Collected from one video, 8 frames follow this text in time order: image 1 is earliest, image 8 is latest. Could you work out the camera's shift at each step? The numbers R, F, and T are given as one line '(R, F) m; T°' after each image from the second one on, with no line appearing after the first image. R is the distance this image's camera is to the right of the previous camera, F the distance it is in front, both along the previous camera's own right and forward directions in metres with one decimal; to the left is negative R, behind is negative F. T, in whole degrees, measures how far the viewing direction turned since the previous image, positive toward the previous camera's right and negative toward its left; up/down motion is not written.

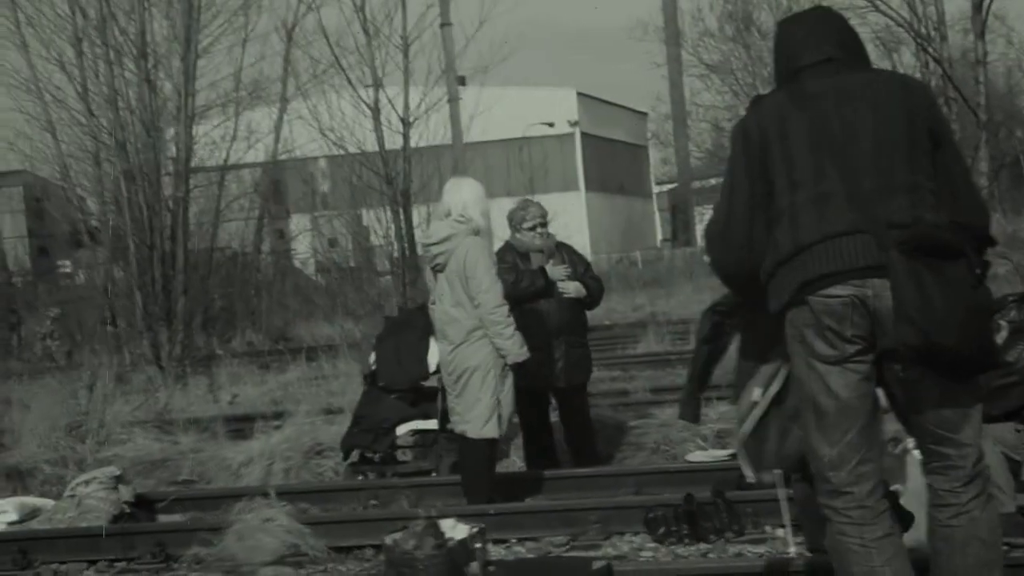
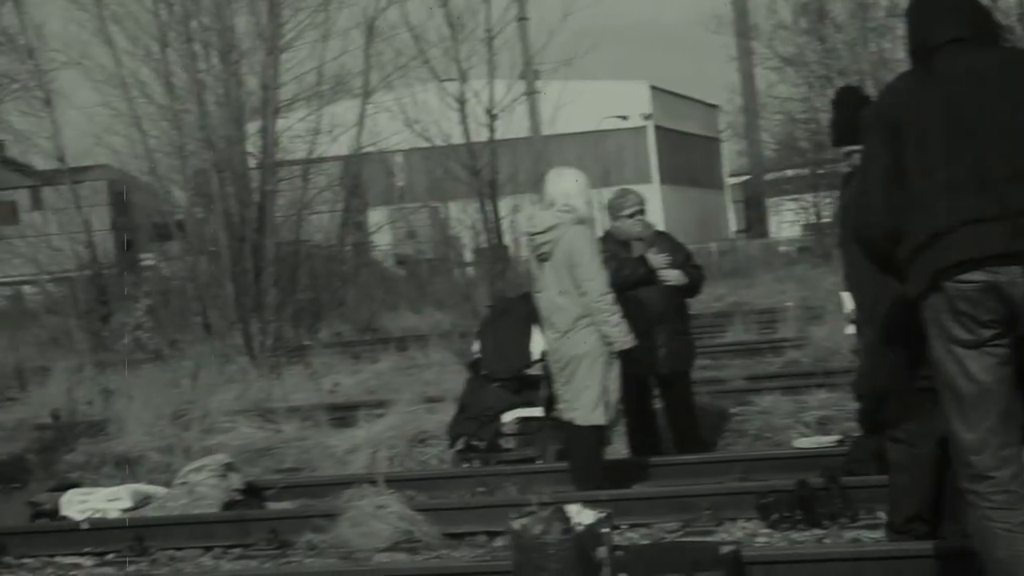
(-0.3, -0.1) m; -1°
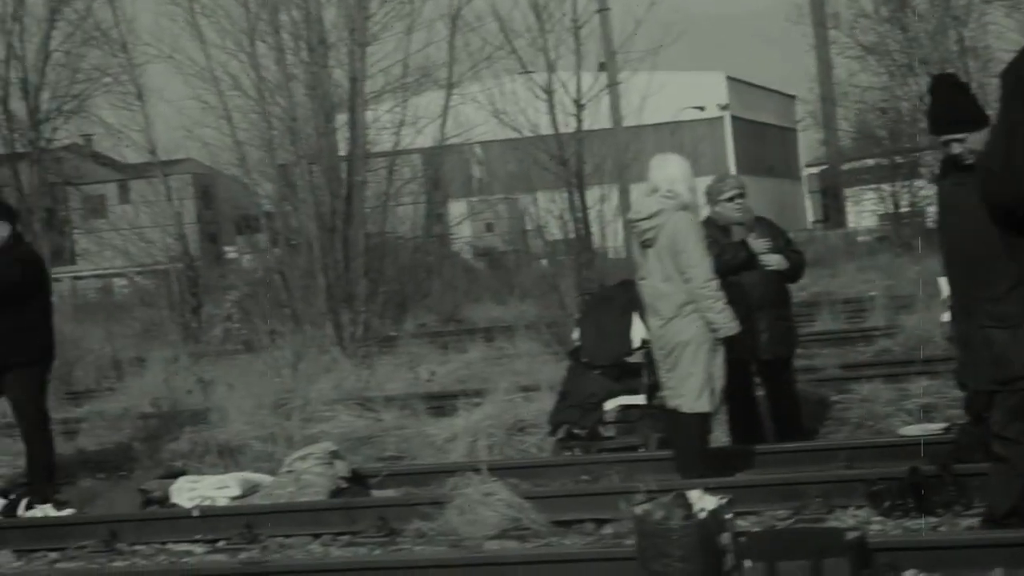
(-0.2, 0.0) m; -2°
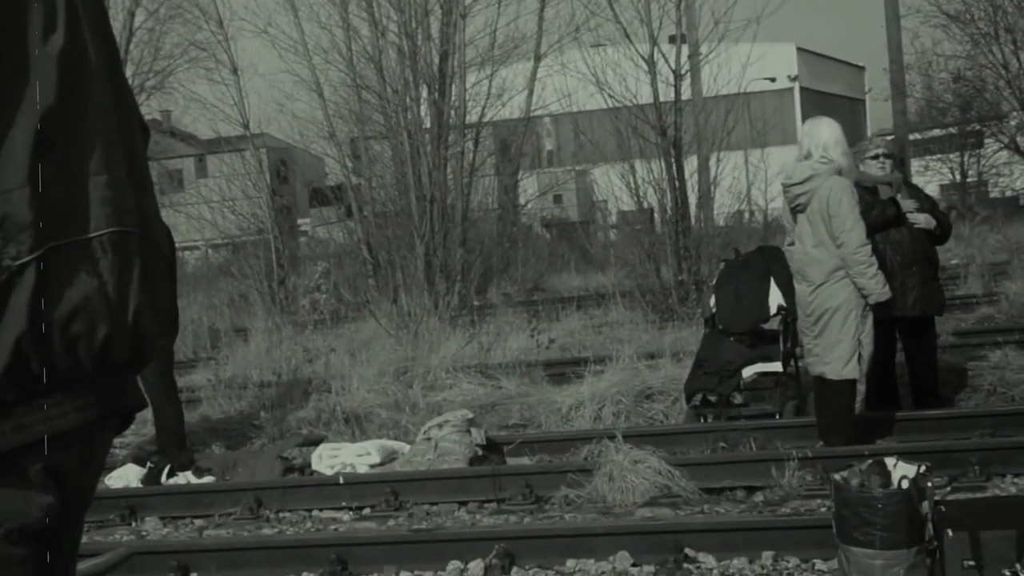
(-0.7, 0.0) m; 0°
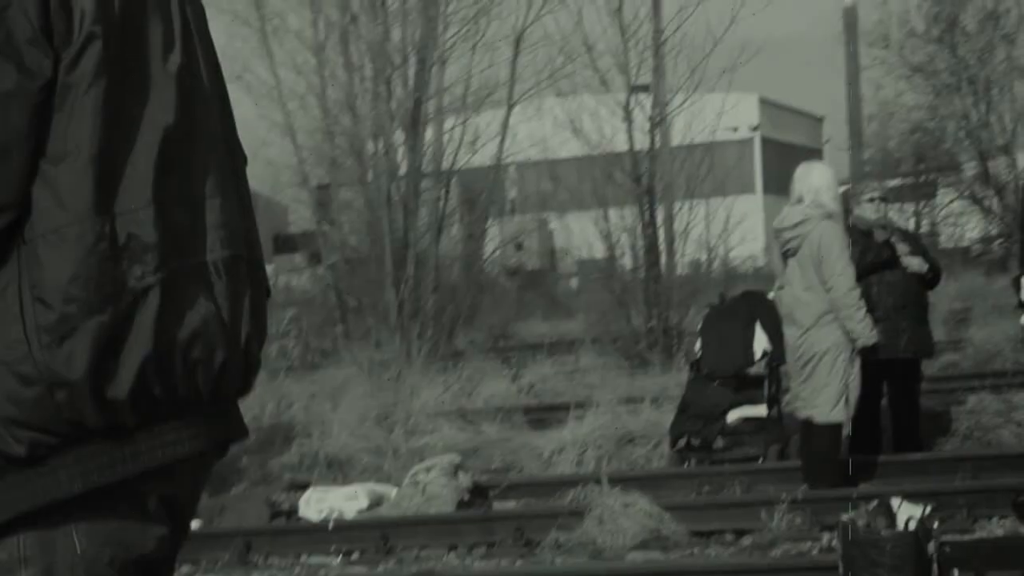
(-0.2, 0.0) m; +2°
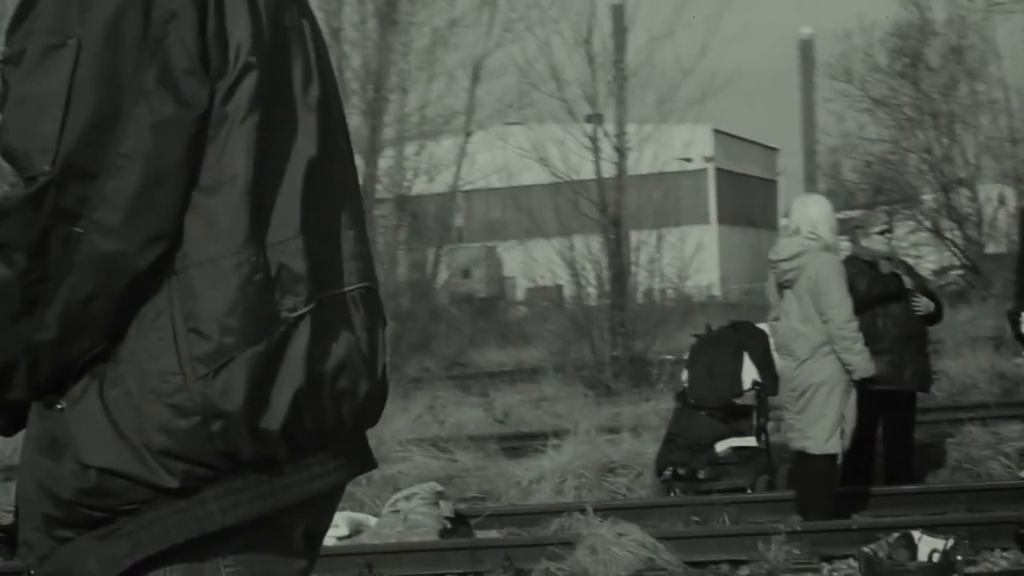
(-0.3, +0.2) m; +3°
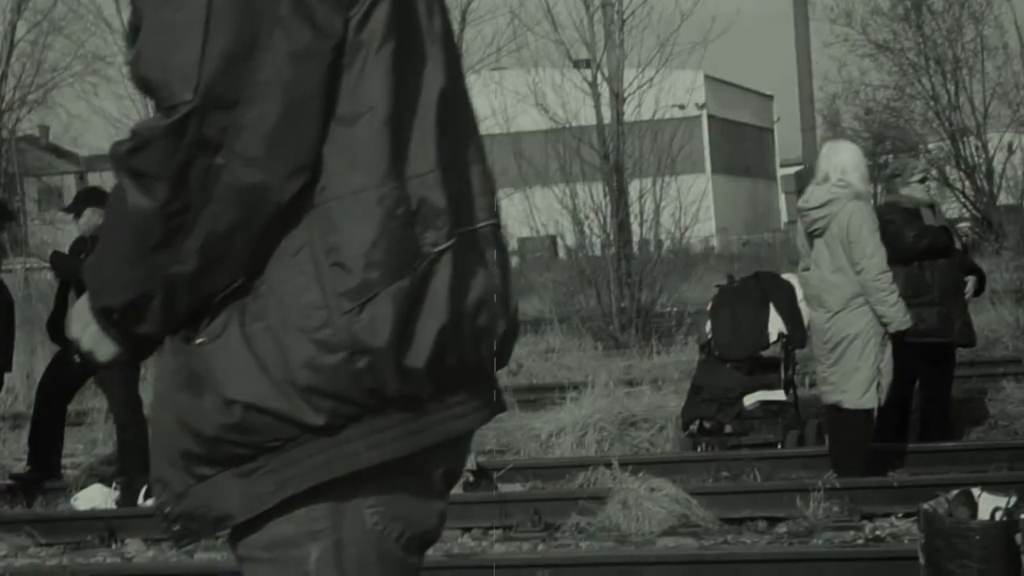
(-0.3, +0.3) m; +1°
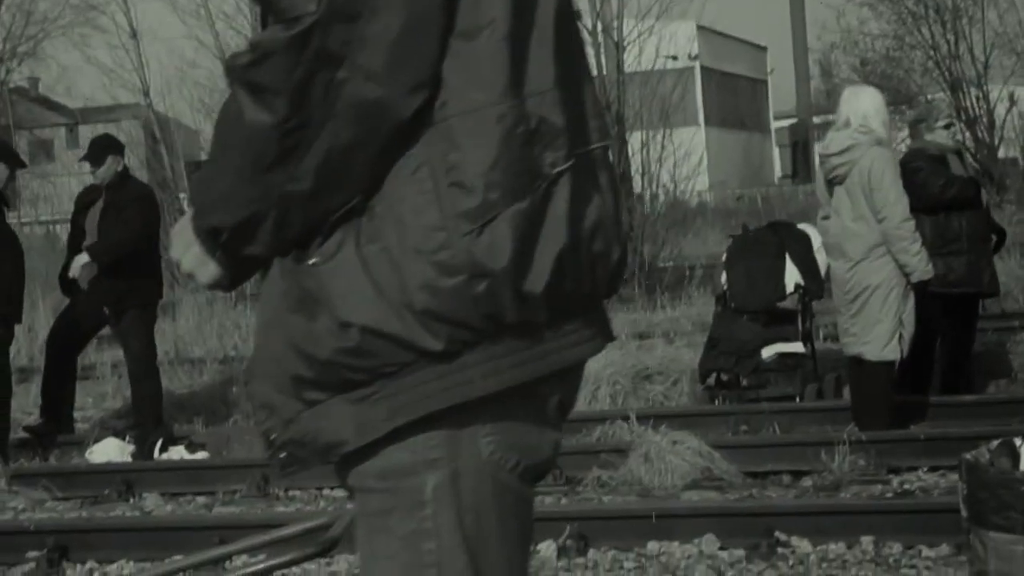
(-0.2, +0.2) m; +1°
